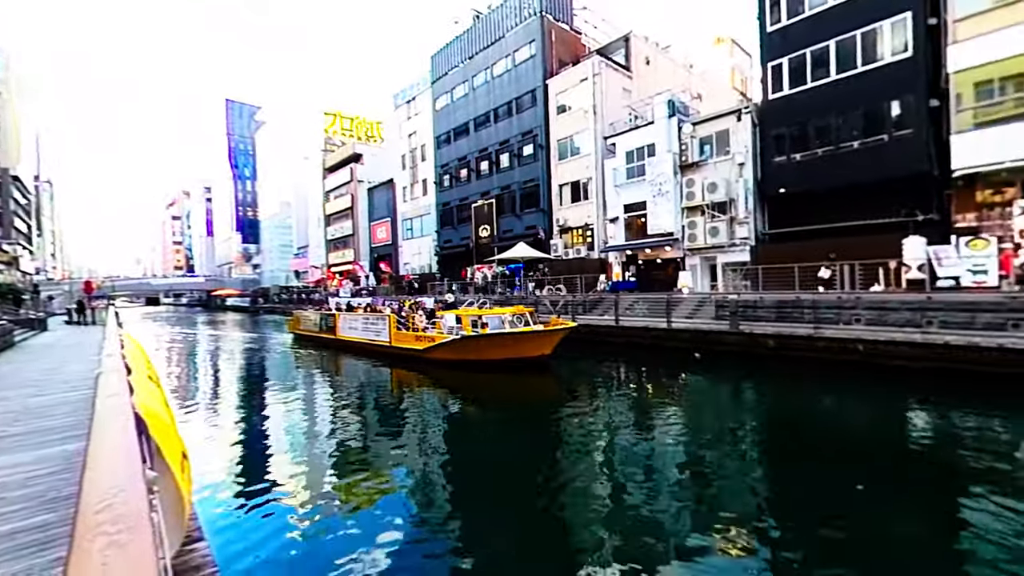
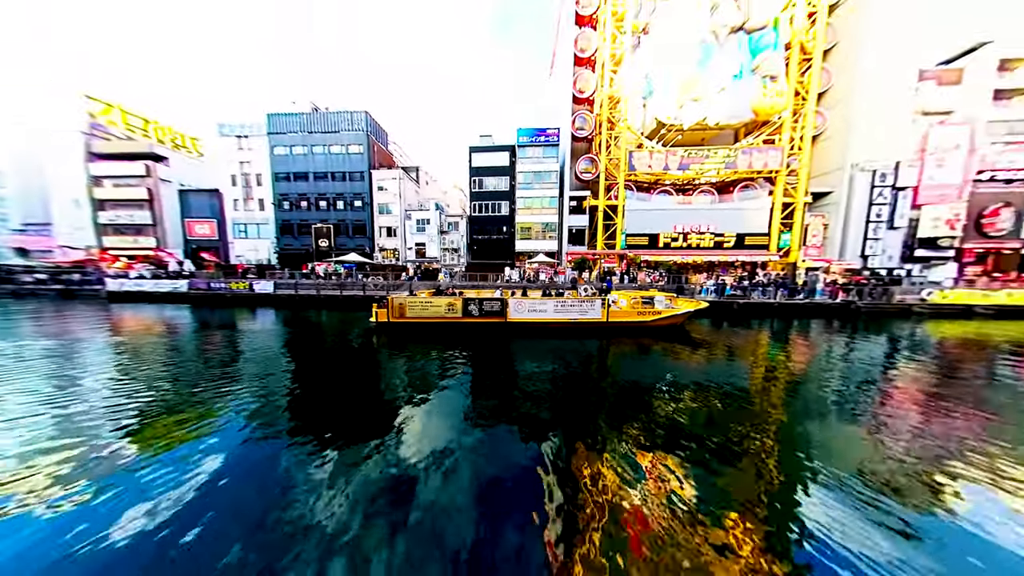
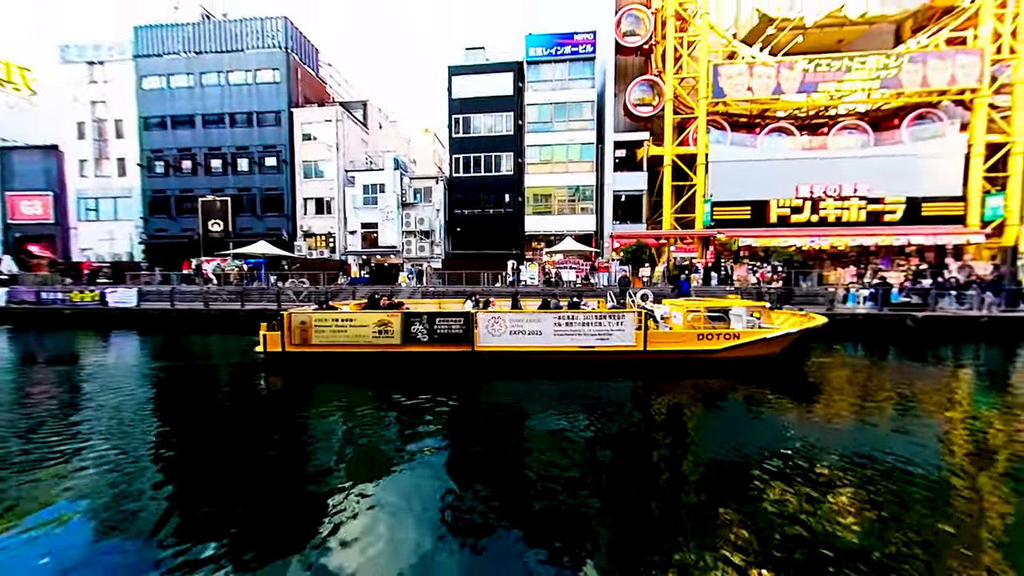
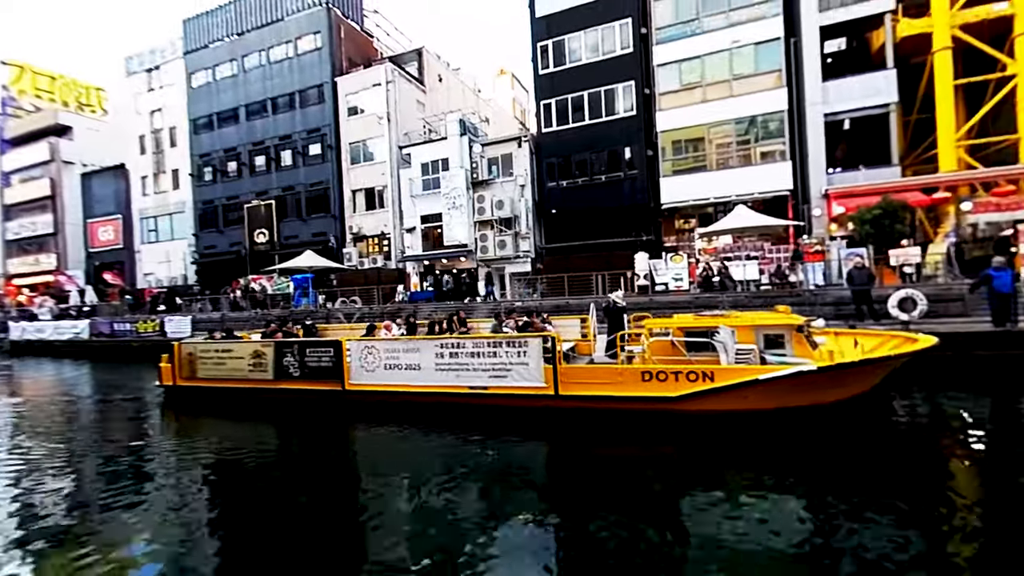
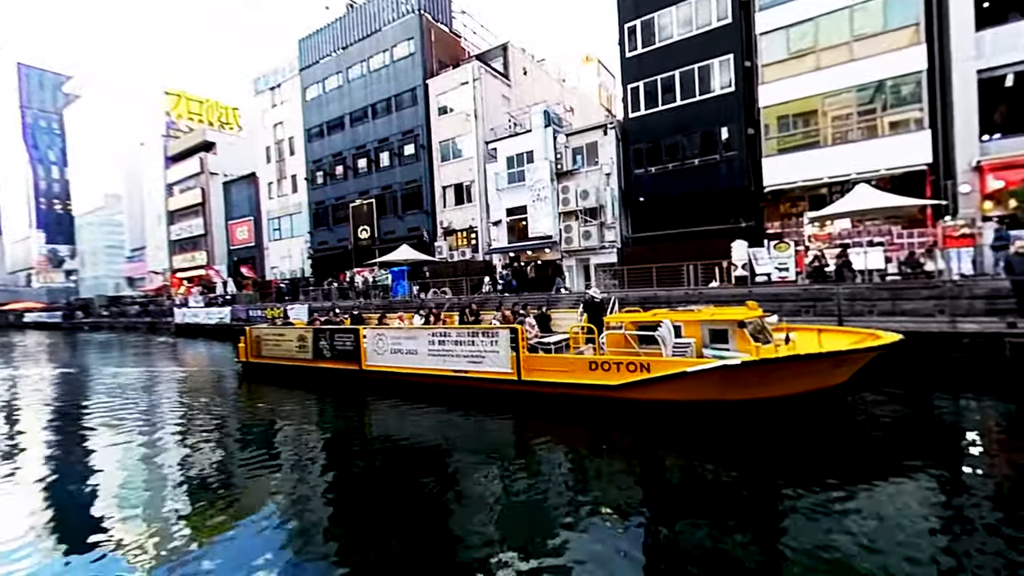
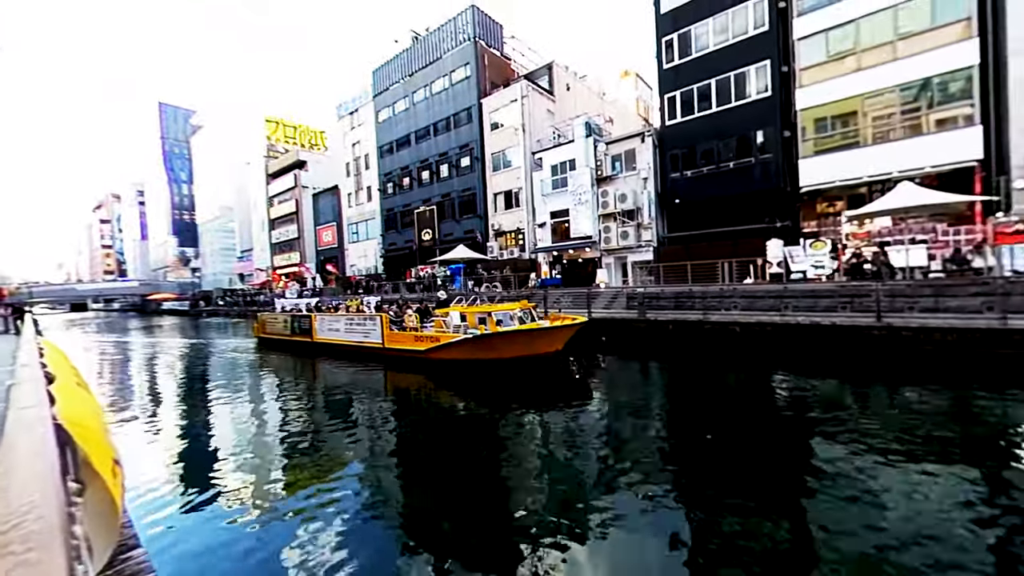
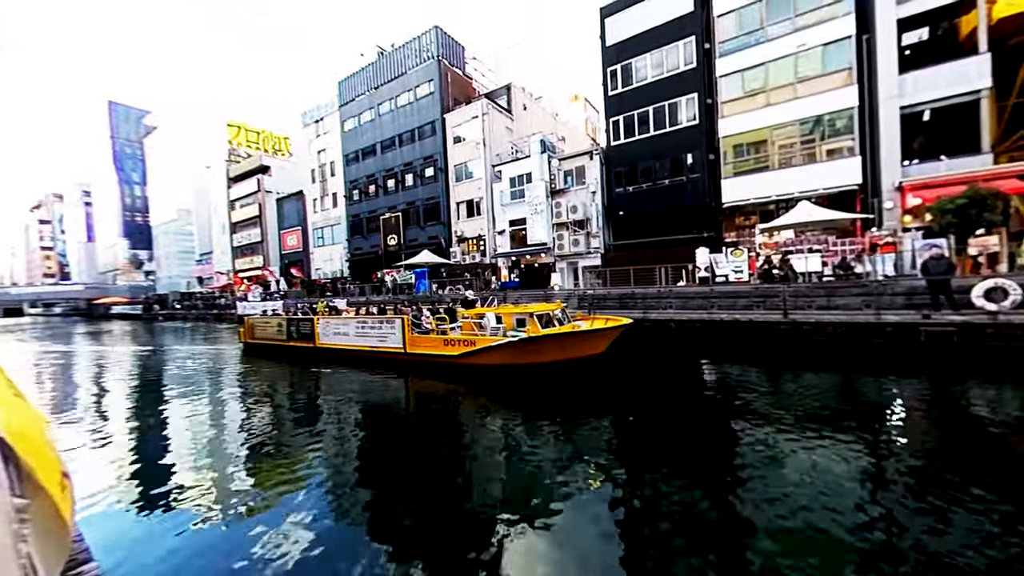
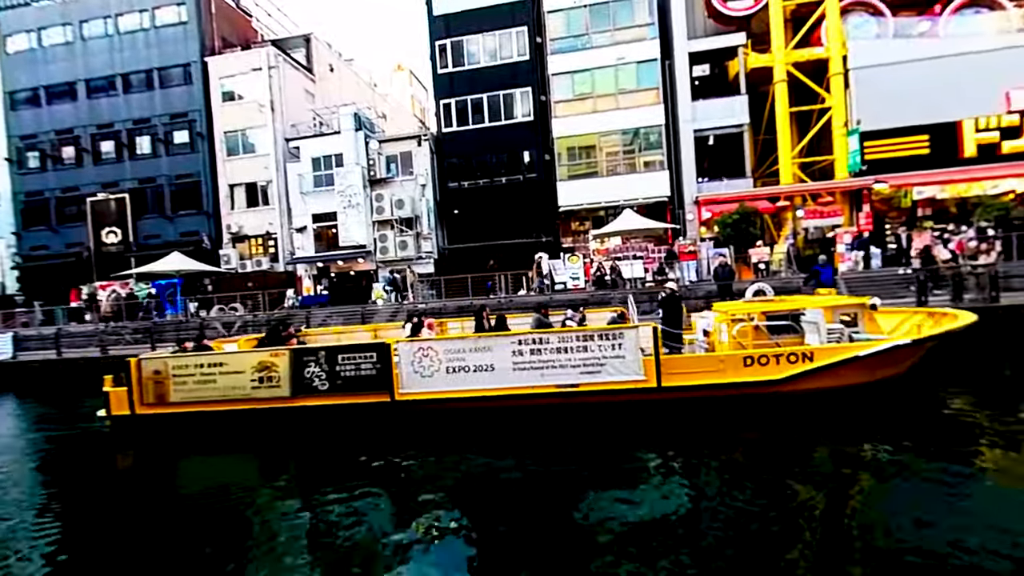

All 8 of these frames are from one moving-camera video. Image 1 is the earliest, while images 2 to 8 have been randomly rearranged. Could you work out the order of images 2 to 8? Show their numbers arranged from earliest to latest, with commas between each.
6, 7, 5, 4, 8, 3, 2
